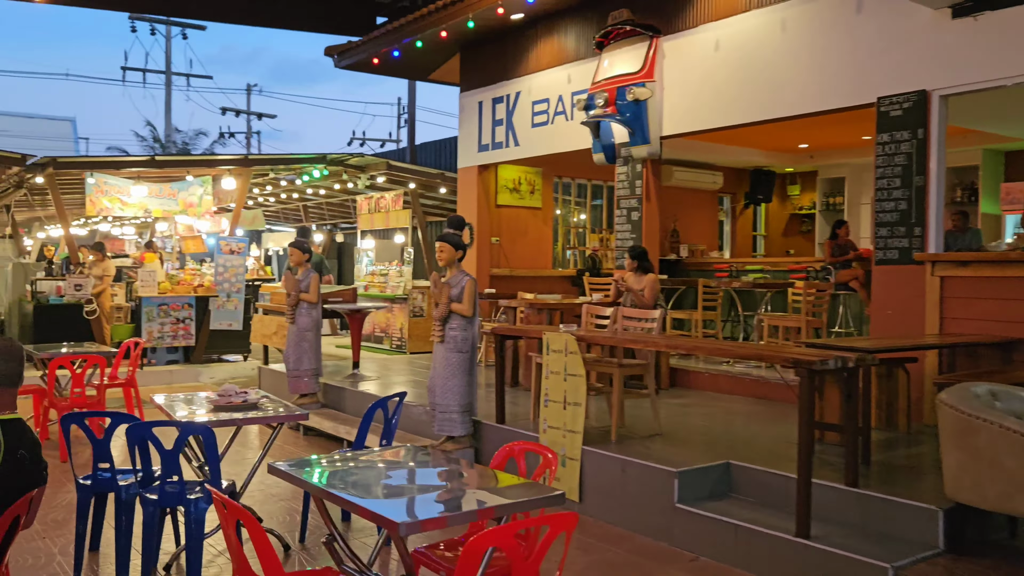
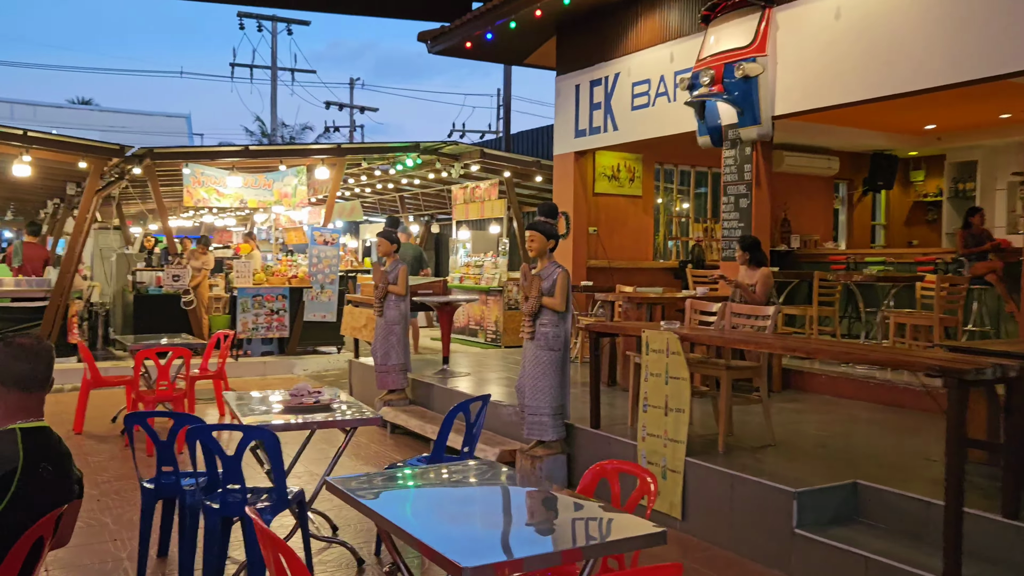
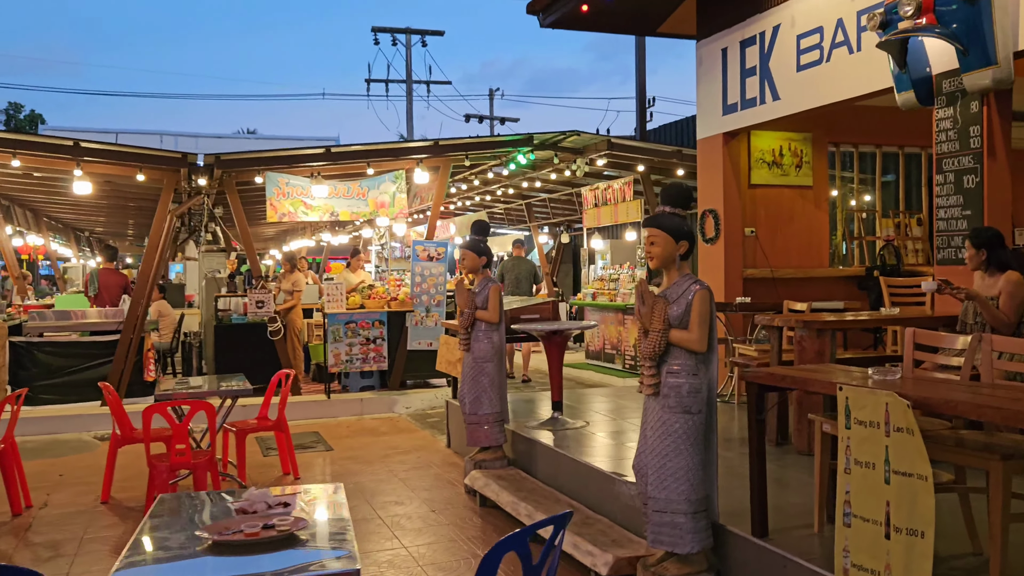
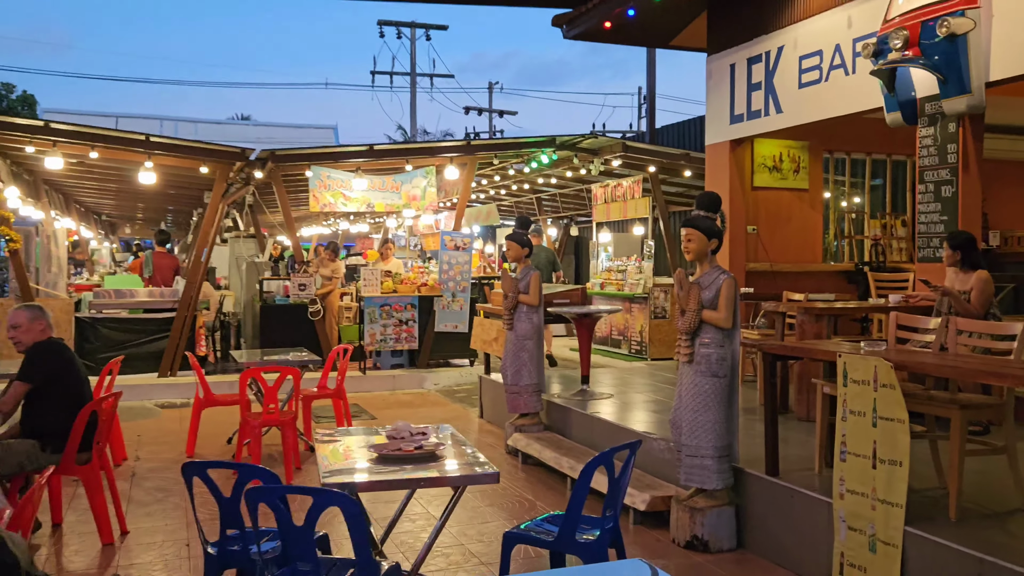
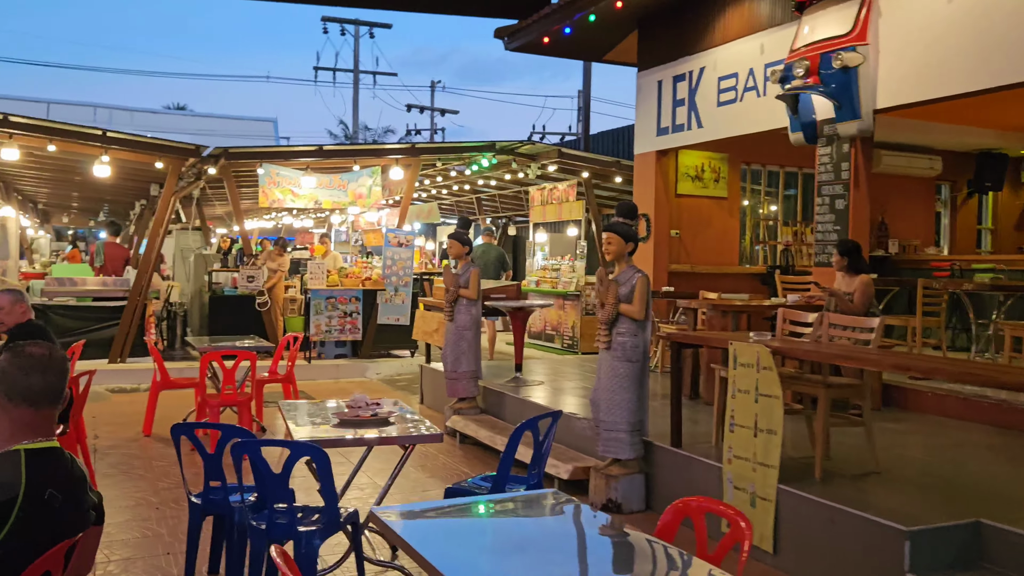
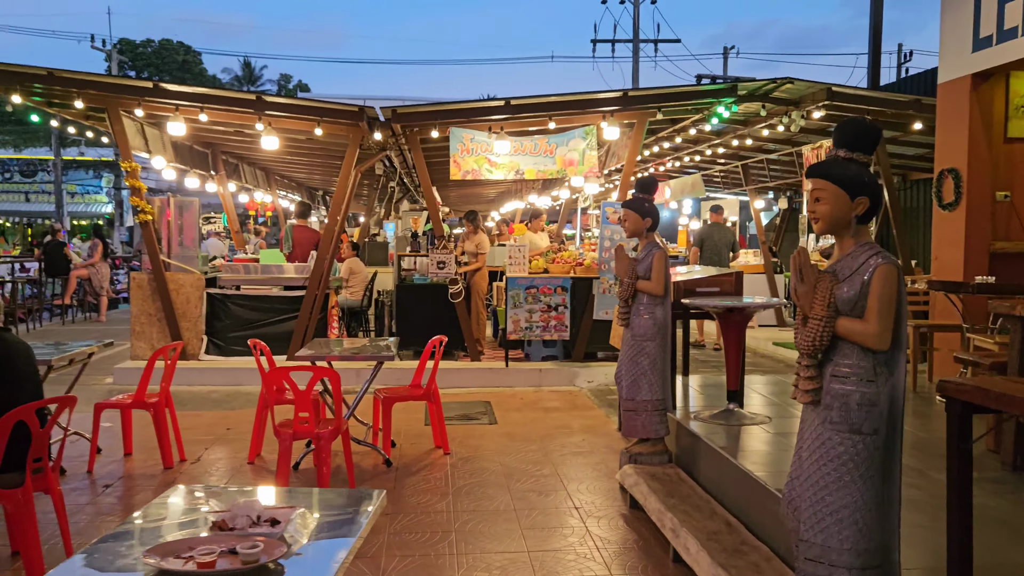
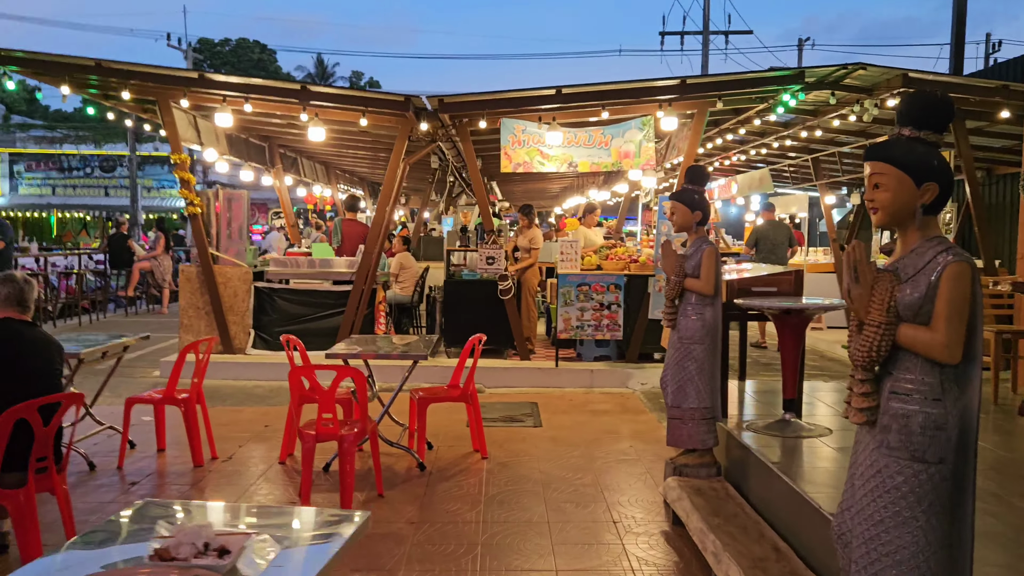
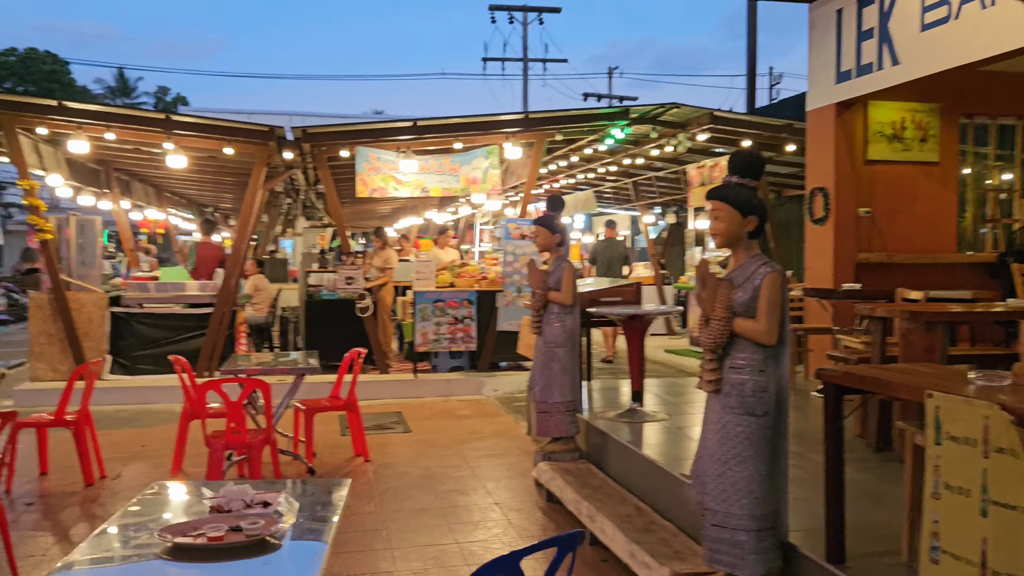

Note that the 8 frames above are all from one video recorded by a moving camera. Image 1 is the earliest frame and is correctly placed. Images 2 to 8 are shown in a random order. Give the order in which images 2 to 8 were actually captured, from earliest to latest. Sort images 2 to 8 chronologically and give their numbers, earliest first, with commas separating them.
2, 5, 4, 3, 8, 6, 7
